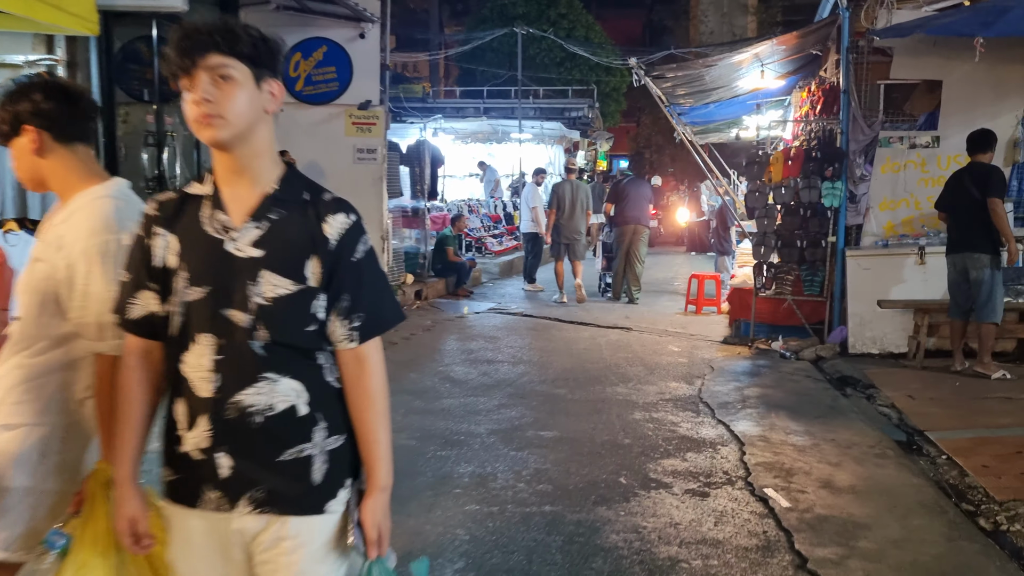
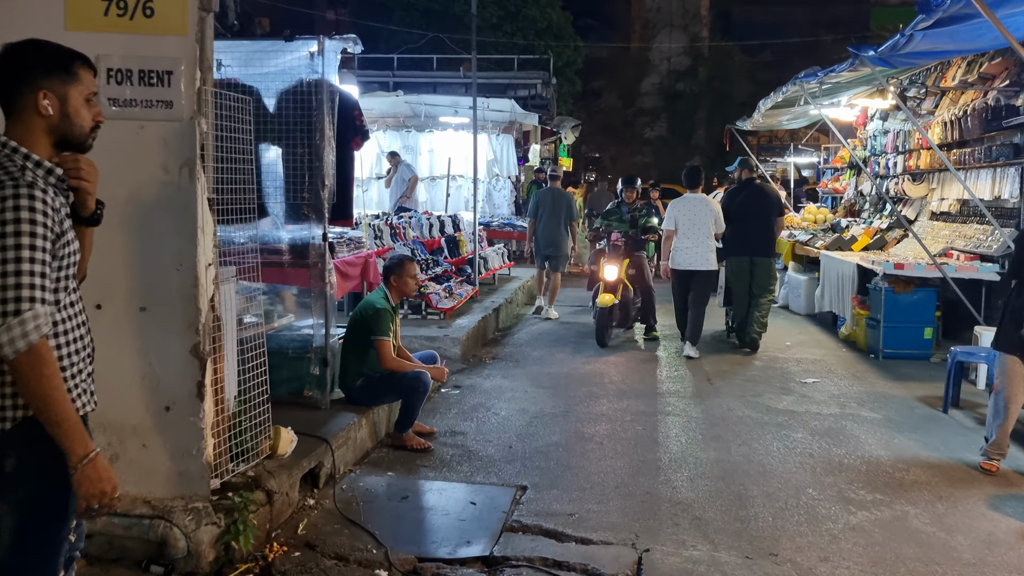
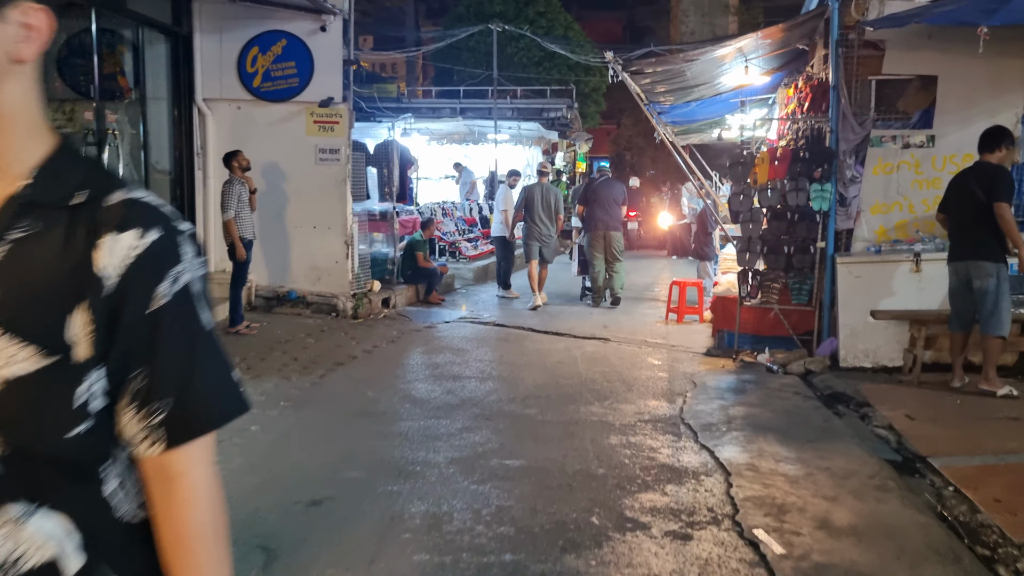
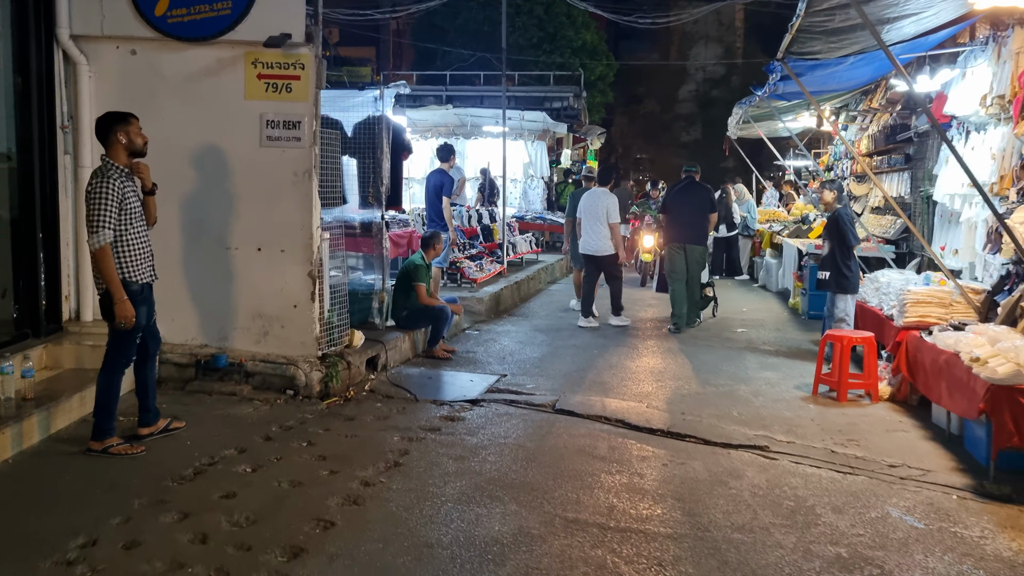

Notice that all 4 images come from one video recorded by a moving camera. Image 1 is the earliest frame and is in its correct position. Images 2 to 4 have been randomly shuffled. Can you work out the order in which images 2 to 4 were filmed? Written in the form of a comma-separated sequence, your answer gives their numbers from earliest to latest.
3, 4, 2
